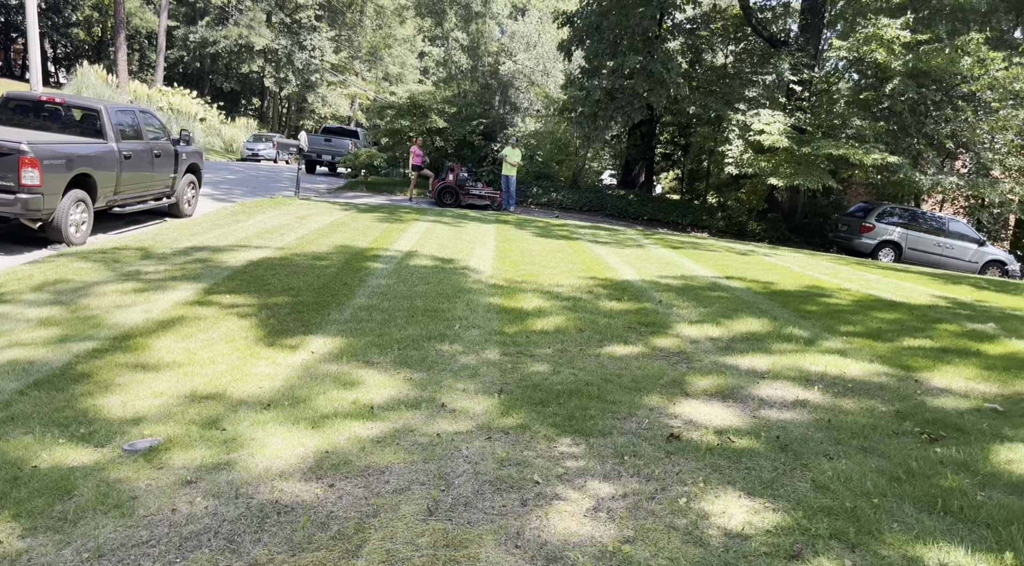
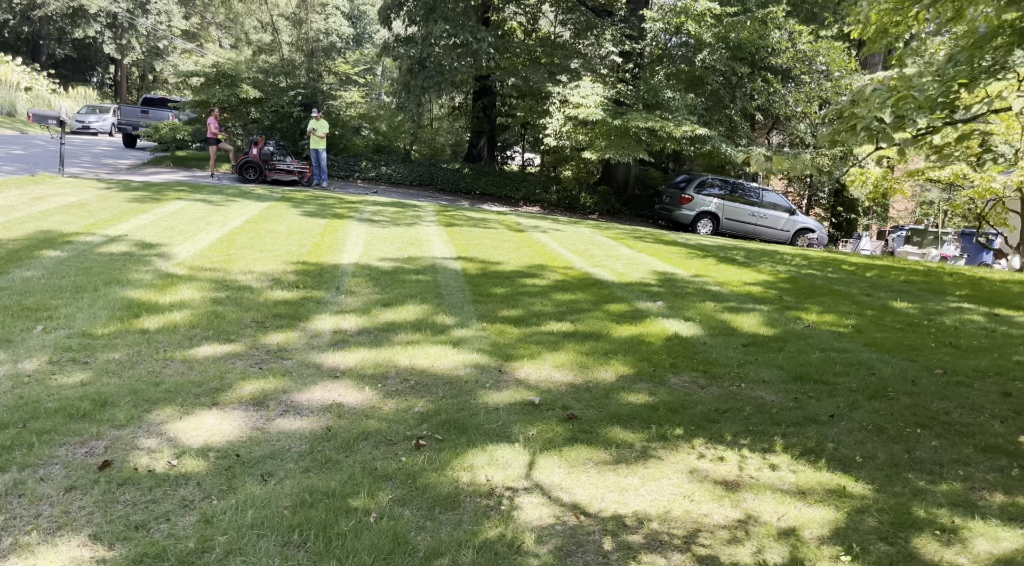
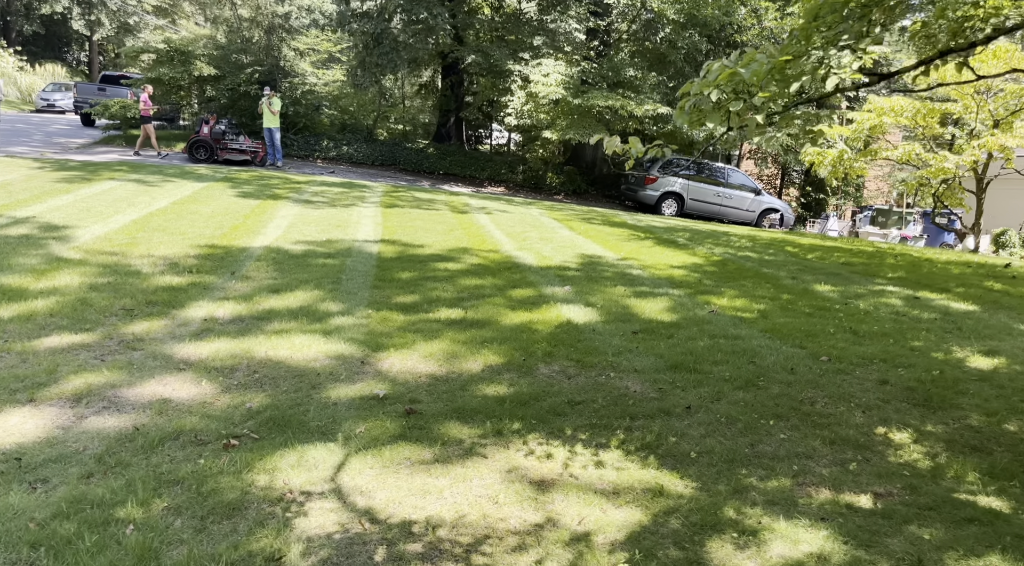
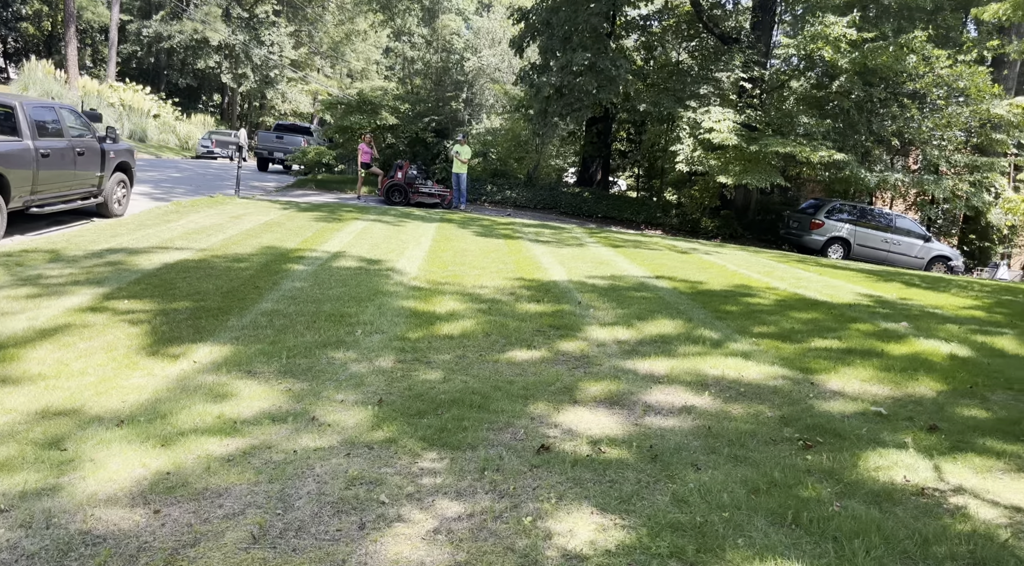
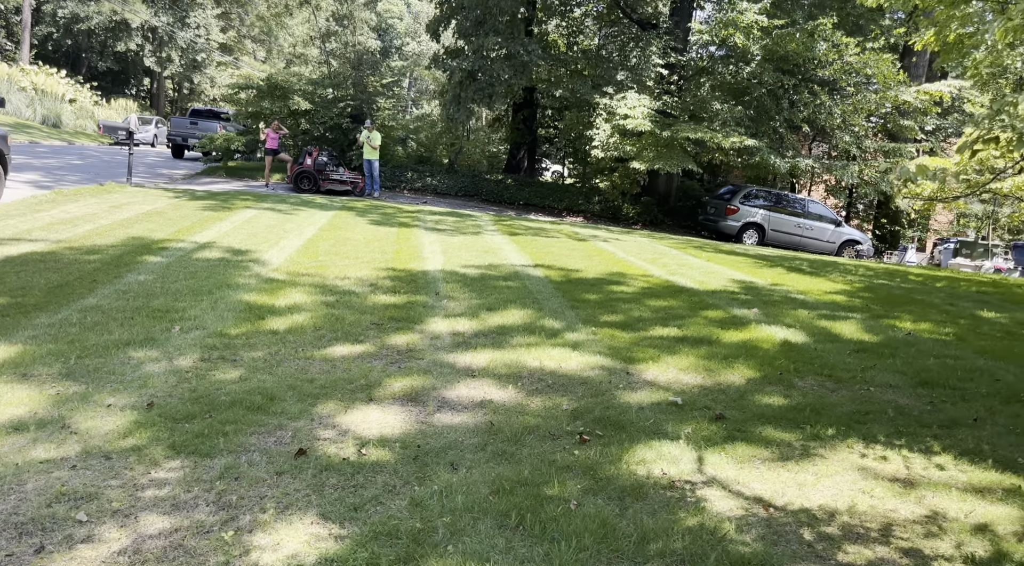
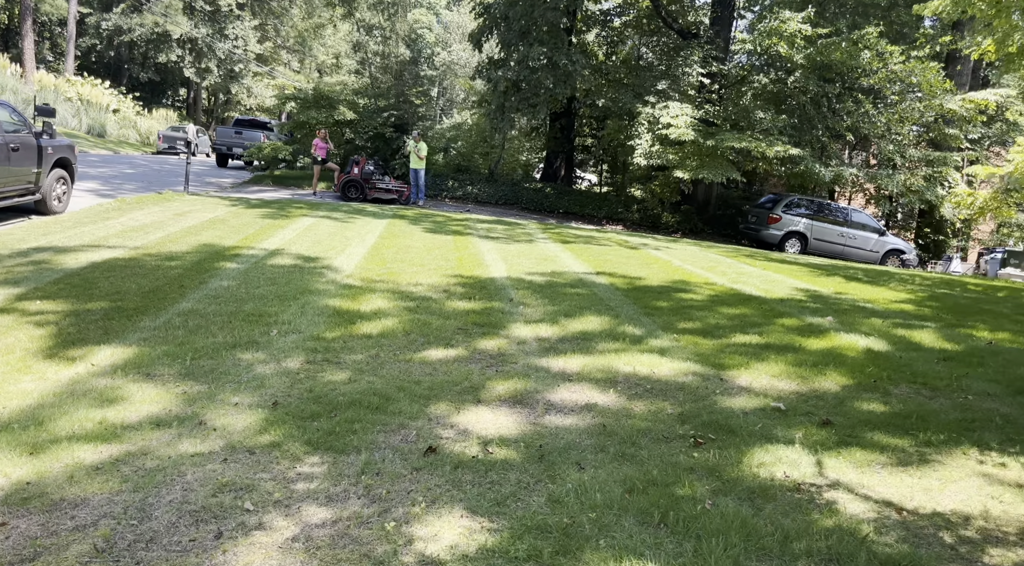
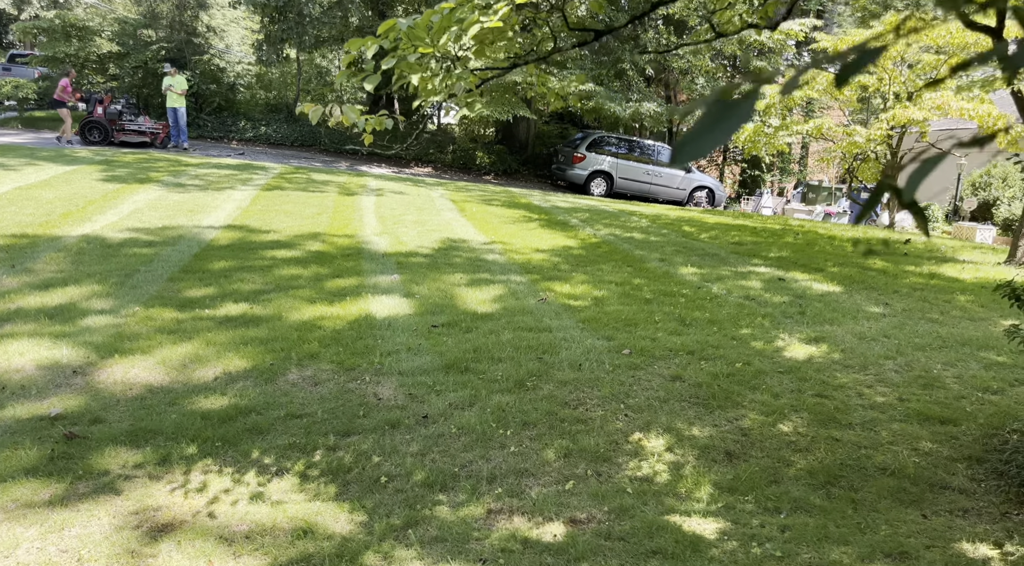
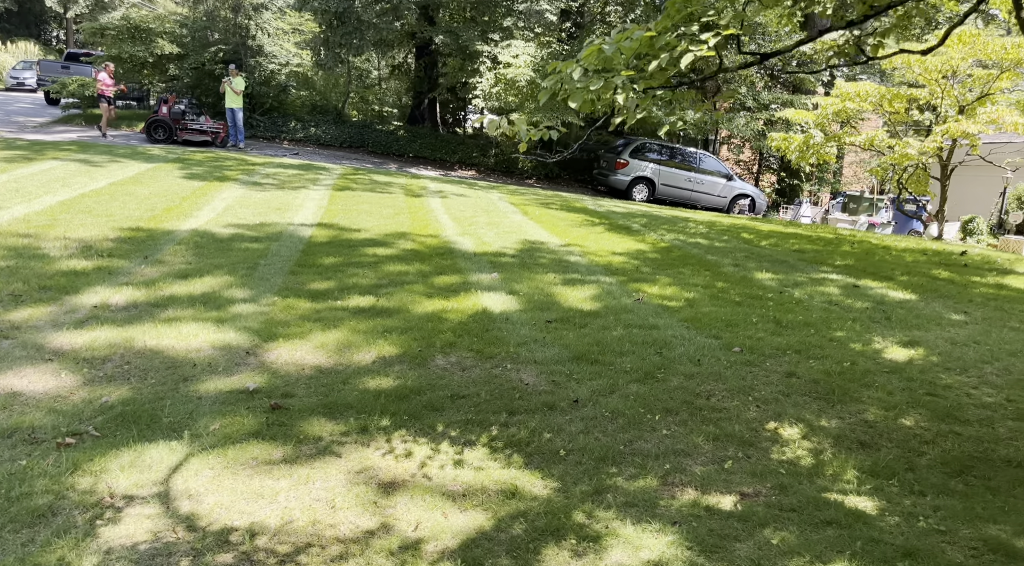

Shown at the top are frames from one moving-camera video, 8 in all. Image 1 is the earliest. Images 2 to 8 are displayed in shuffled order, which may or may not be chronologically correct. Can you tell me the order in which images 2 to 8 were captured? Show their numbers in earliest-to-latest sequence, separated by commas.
4, 6, 5, 2, 3, 8, 7
